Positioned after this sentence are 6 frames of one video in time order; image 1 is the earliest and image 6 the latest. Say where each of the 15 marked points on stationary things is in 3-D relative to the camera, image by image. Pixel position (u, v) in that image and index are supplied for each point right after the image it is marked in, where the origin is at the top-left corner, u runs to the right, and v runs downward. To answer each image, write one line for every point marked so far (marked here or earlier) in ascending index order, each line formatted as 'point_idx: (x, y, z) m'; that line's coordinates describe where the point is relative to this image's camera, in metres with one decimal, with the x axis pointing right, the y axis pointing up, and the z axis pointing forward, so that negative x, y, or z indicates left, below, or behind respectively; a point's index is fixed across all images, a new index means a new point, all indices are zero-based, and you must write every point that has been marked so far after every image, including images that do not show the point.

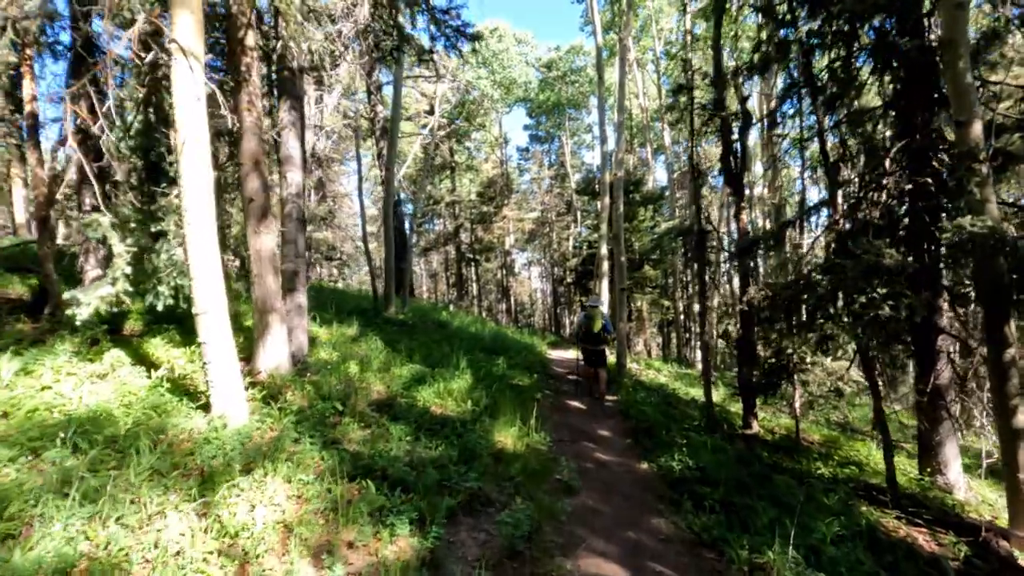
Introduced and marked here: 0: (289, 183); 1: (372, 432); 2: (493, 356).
0: (-3.7, +1.8, +8.6) m
1: (-1.8, -1.9, +6.6) m
2: (-0.5, -1.7, +12.8) m
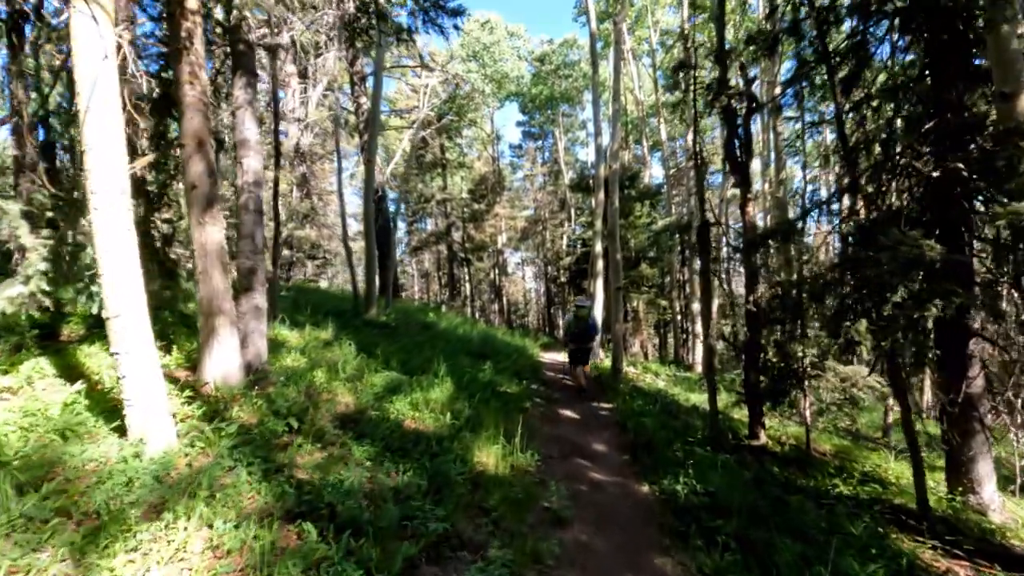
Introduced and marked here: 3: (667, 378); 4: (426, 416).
0: (-4.0, +1.8, +7.6) m
1: (-2.0, -1.9, +5.7) m
2: (-0.8, -1.7, +11.9) m
3: (+4.9, -2.8, +16.0) m
4: (-1.3, -1.9, +7.6) m
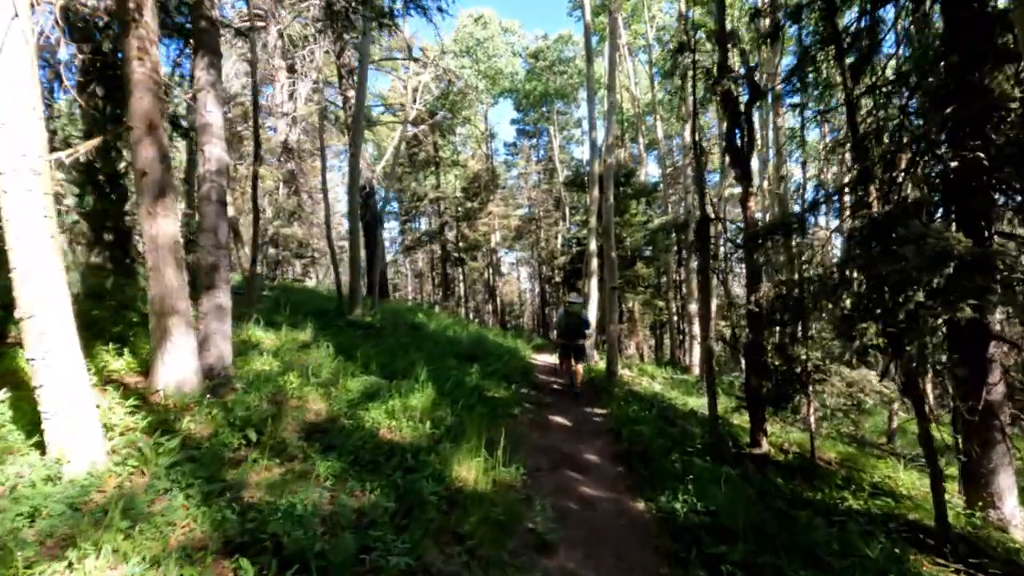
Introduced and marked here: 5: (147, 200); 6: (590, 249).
0: (-4.2, +1.8, +7.0) m
1: (-2.2, -1.8, +5.1) m
2: (-1.0, -1.7, +11.3) m
3: (+4.6, -2.8, +15.5) m
4: (-1.5, -1.9, +7.1) m
5: (-4.2, +1.0, +5.8) m
6: (+2.4, +1.2, +15.6) m
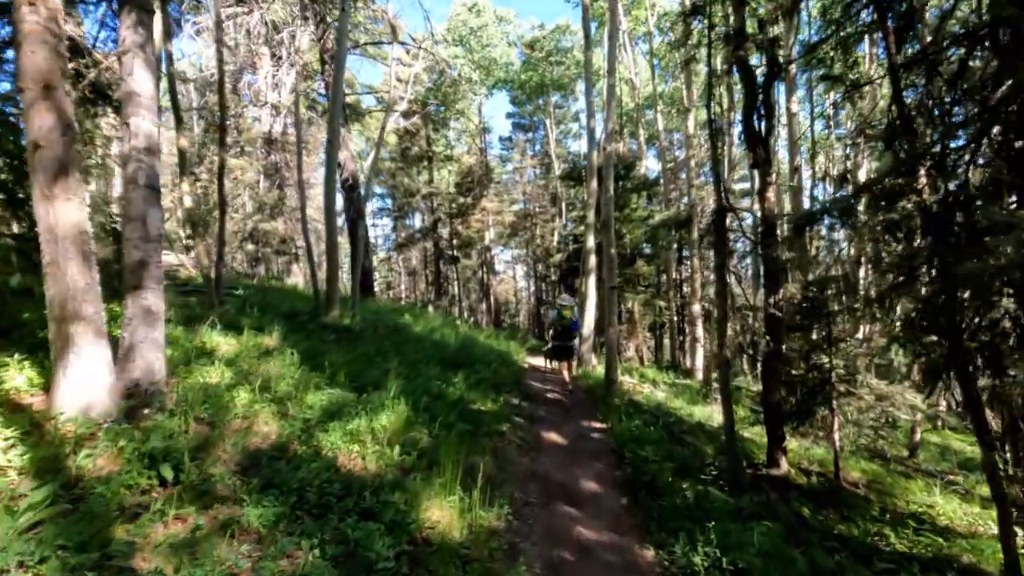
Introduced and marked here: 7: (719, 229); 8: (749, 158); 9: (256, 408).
0: (-4.4, +1.8, +5.9) m
1: (-2.4, -1.8, +4.0) m
2: (-1.2, -1.7, +10.3) m
3: (+4.3, -2.8, +14.4) m
4: (-1.7, -1.9, +6.0) m
5: (-4.3, +1.0, +4.7) m
6: (+2.1, +1.2, +14.5) m
7: (+2.9, +0.8, +7.2) m
8: (+3.8, +2.1, +8.3) m
9: (-3.2, -1.5, +6.4) m
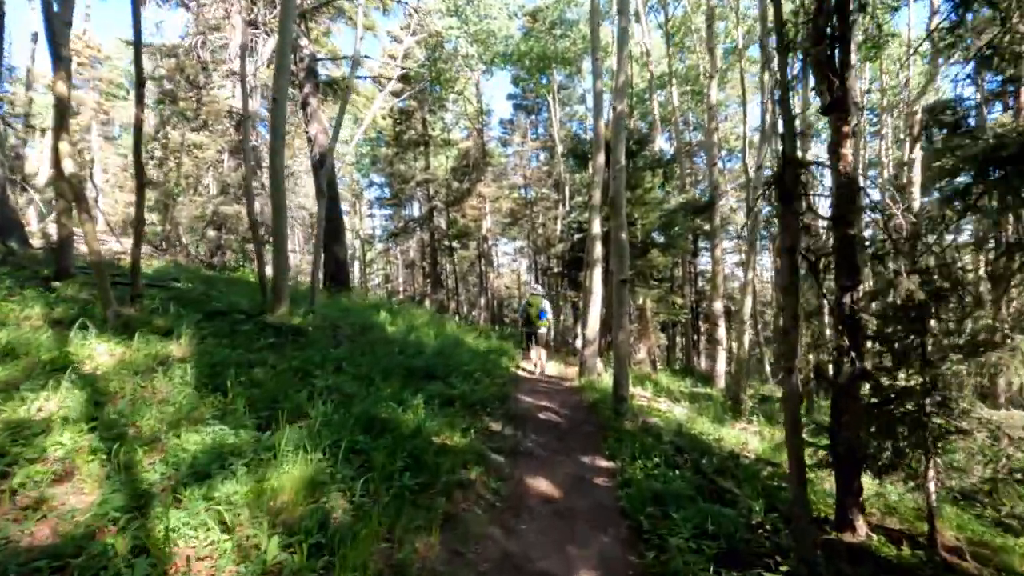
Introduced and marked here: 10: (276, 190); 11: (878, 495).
0: (-4.7, +1.9, +3.7) m
1: (-2.8, -1.8, +1.7) m
2: (-1.5, -1.6, +8.0) m
3: (+4.1, -2.6, +12.1) m
4: (-2.0, -1.8, +3.7) m
5: (-4.7, +1.1, +2.5) m
6: (+1.9, +1.3, +12.2) m
7: (+2.6, +0.9, +4.8) m
8: (+3.5, +2.2, +5.9) m
9: (-3.5, -1.4, +4.1) m
10: (-4.6, +1.9, +10.1) m
11: (+5.1, -2.9, +7.1) m
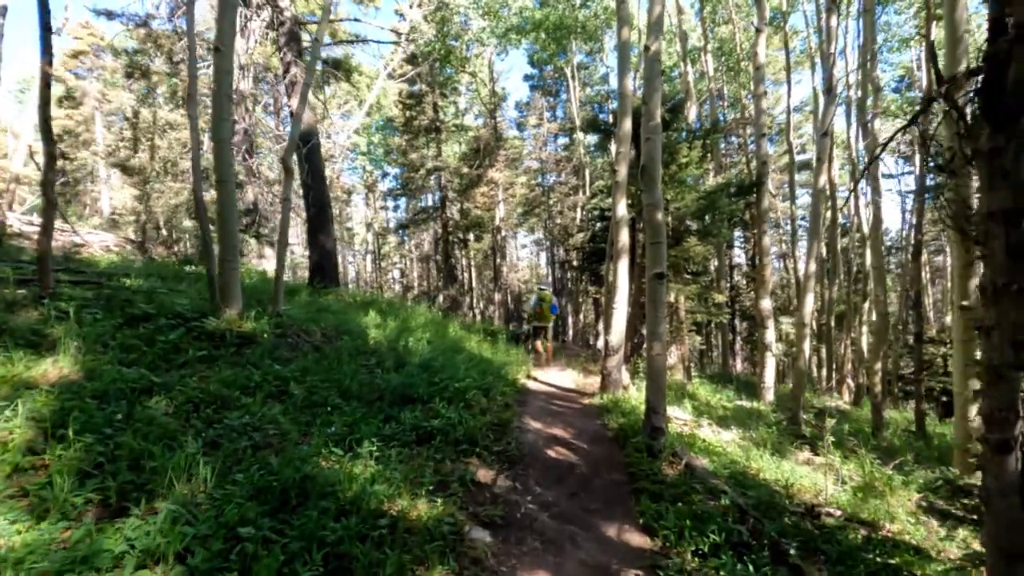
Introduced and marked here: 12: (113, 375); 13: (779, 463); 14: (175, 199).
0: (-4.9, +1.8, +1.7) m
1: (-3.1, -1.8, -0.3) m
2: (-1.6, -1.5, +5.9) m
3: (+4.2, -2.6, +9.8) m
4: (-2.2, -1.8, +1.7) m
5: (-5.0, +1.0, +0.5) m
6: (+2.1, +1.4, +9.9) m
7: (+2.4, +0.9, +2.6) m
8: (+3.4, +2.2, +3.6) m
9: (-3.7, -1.4, +2.2) m
10: (-4.6, +2.0, +8.1) m
11: (+5.1, -2.8, +4.8) m
12: (-4.2, -0.9, +5.4) m
13: (+4.1, -2.7, +7.9) m
14: (-10.9, +2.9, +16.6) m
